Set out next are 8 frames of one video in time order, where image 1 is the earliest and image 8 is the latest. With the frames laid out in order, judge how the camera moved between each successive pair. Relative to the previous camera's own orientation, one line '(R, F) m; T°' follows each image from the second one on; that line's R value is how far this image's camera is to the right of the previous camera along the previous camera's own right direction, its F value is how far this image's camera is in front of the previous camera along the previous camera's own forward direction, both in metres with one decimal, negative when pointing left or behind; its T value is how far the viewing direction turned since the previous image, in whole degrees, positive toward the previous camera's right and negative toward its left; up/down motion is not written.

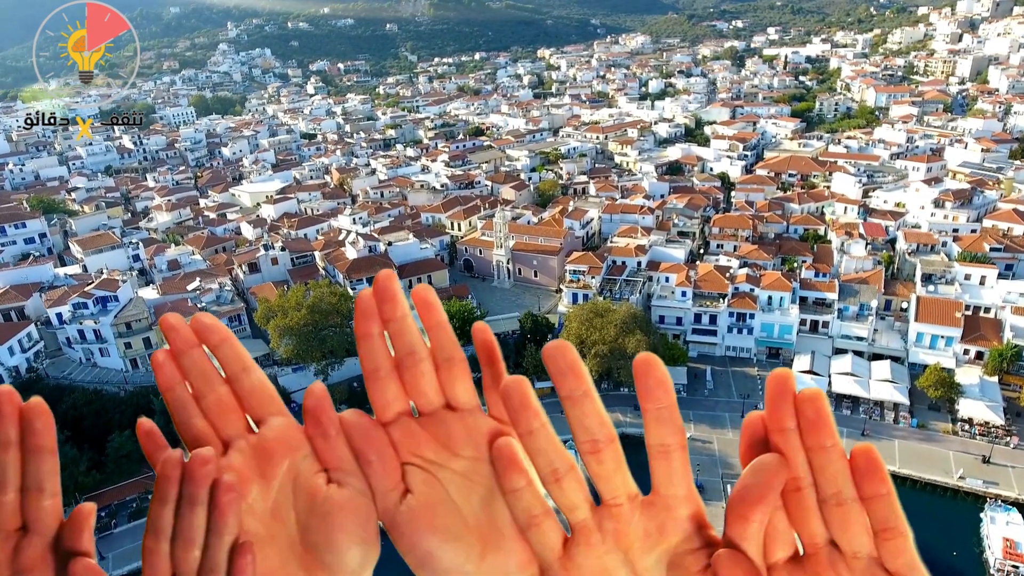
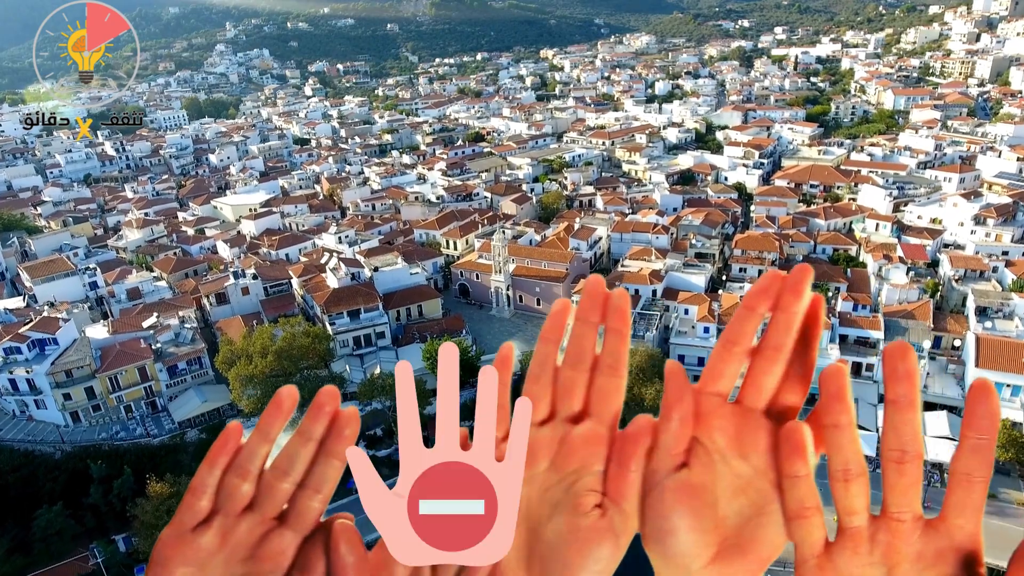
(+0.2, +4.3) m; 0°
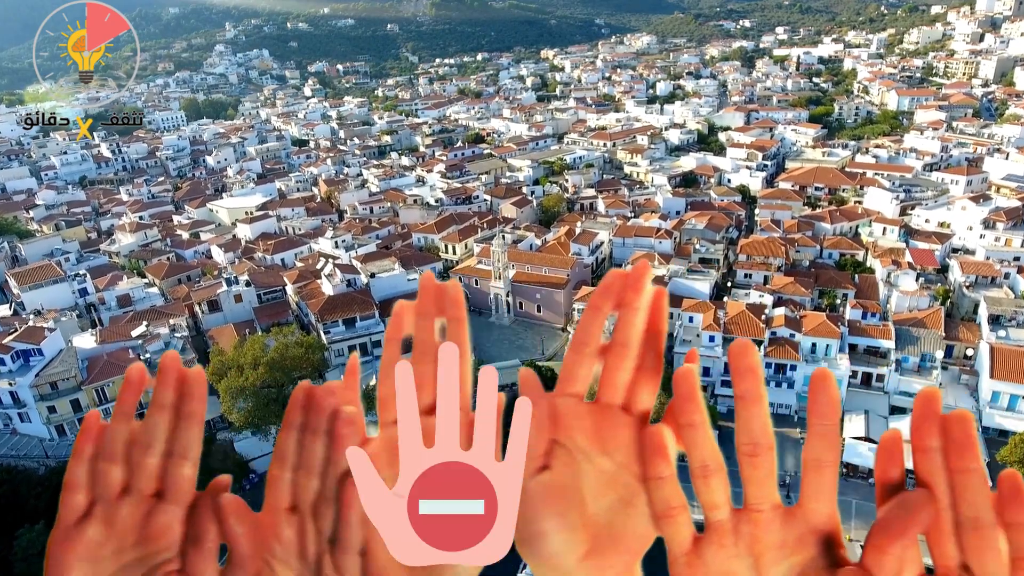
(0.0, +0.9) m; 0°
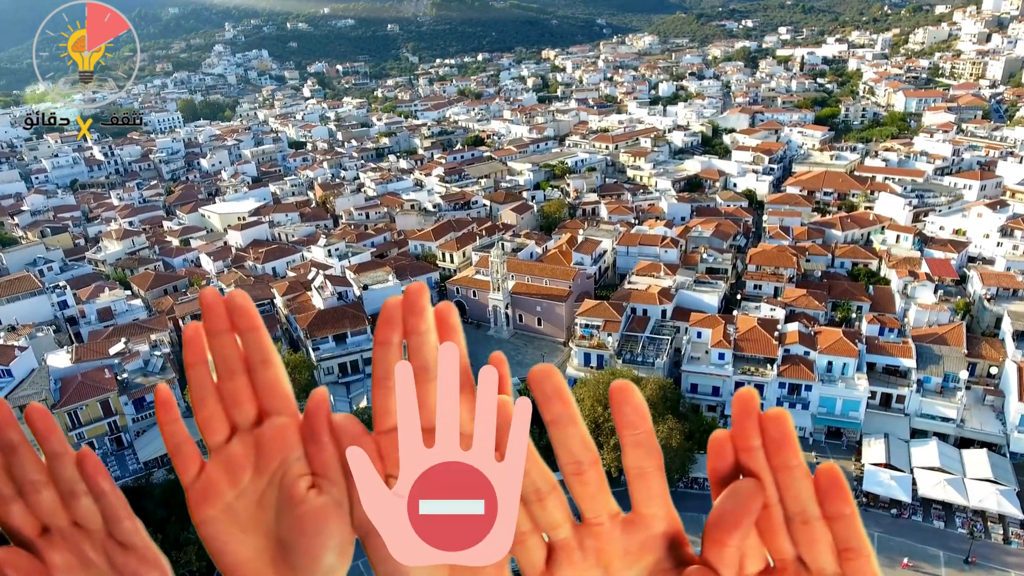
(+0.1, +1.6) m; 0°
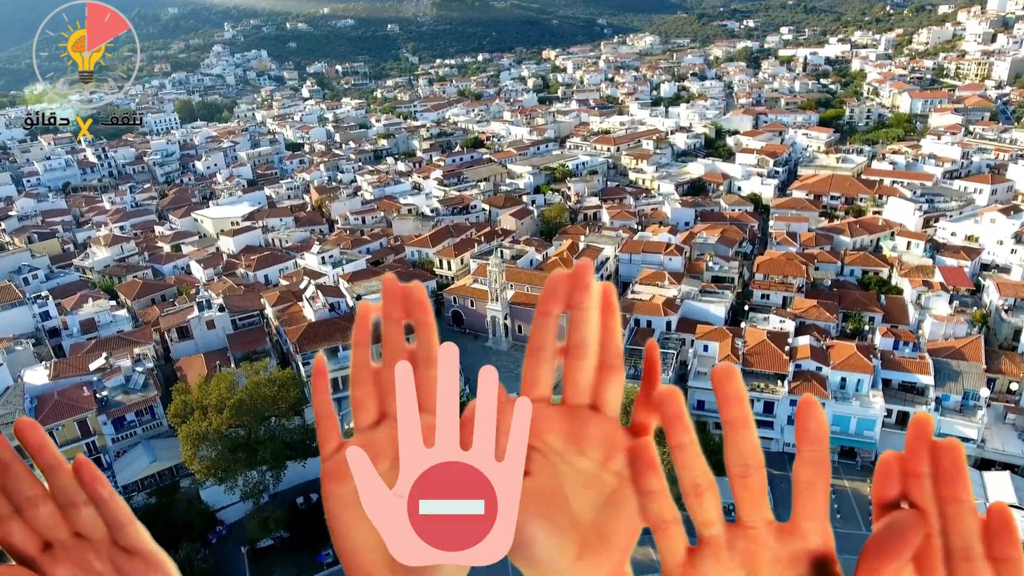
(+0.1, +1.3) m; 0°
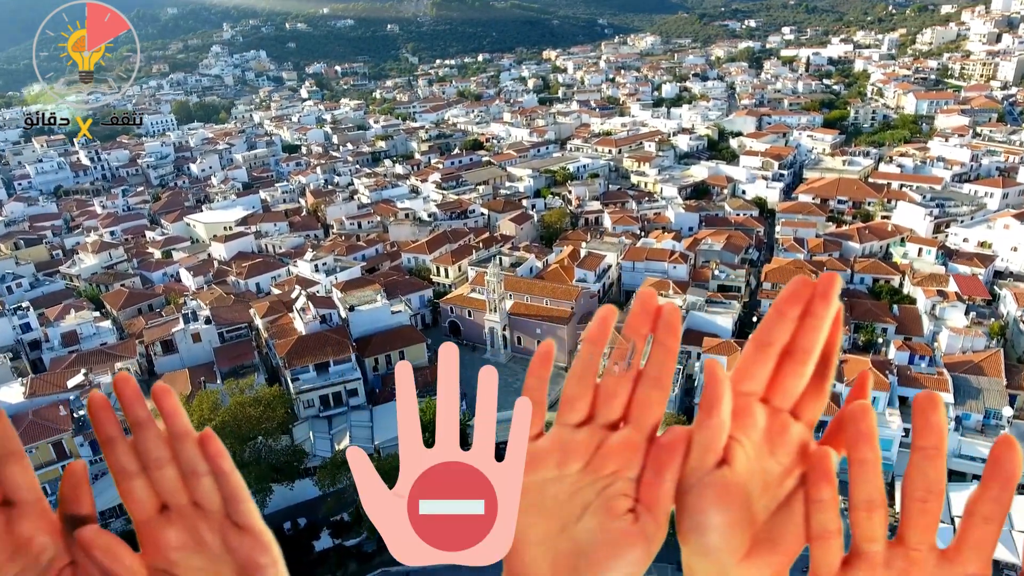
(+0.1, +1.3) m; 0°
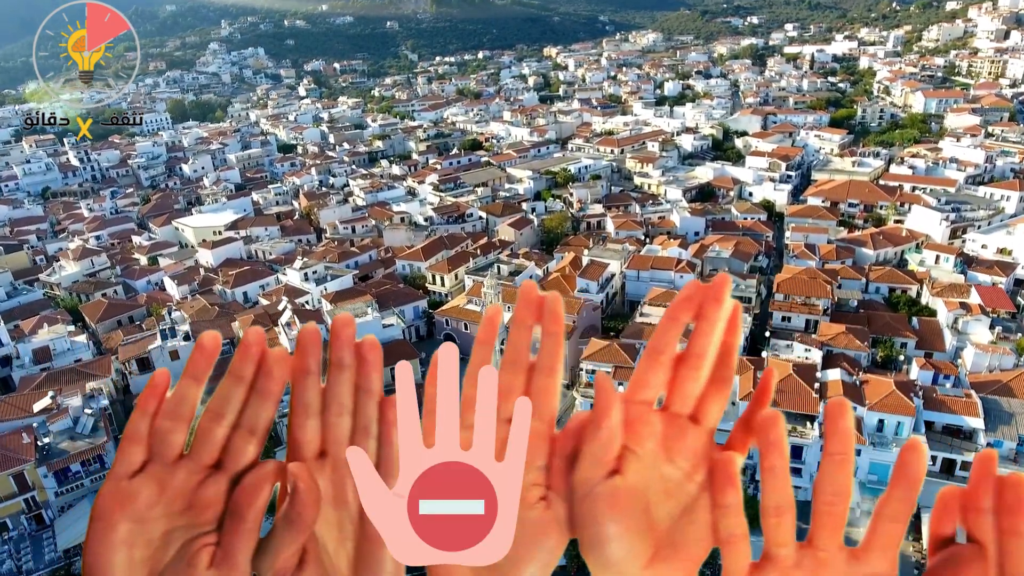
(+0.1, +1.8) m; 0°
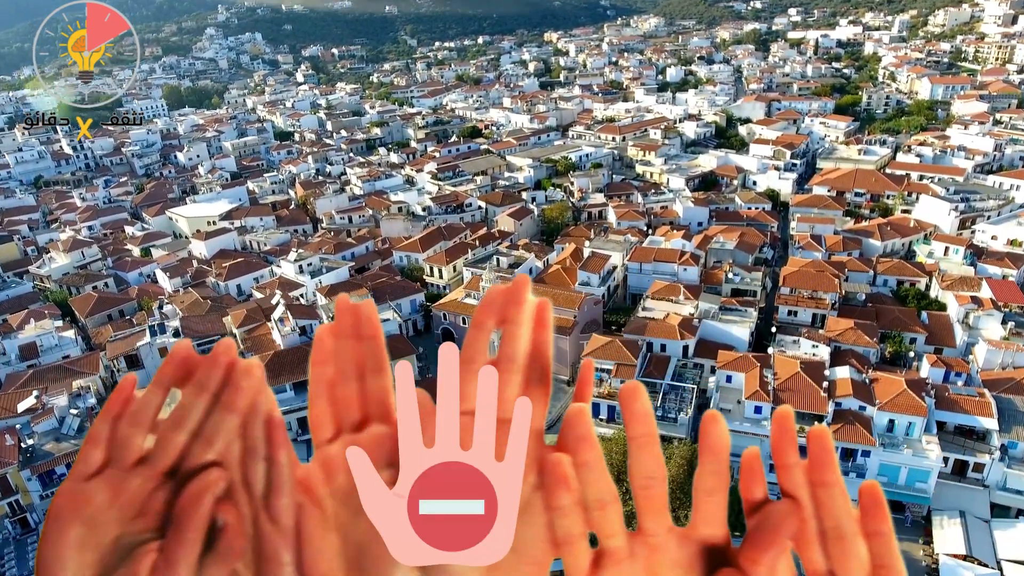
(+0.1, +0.8) m; 0°
